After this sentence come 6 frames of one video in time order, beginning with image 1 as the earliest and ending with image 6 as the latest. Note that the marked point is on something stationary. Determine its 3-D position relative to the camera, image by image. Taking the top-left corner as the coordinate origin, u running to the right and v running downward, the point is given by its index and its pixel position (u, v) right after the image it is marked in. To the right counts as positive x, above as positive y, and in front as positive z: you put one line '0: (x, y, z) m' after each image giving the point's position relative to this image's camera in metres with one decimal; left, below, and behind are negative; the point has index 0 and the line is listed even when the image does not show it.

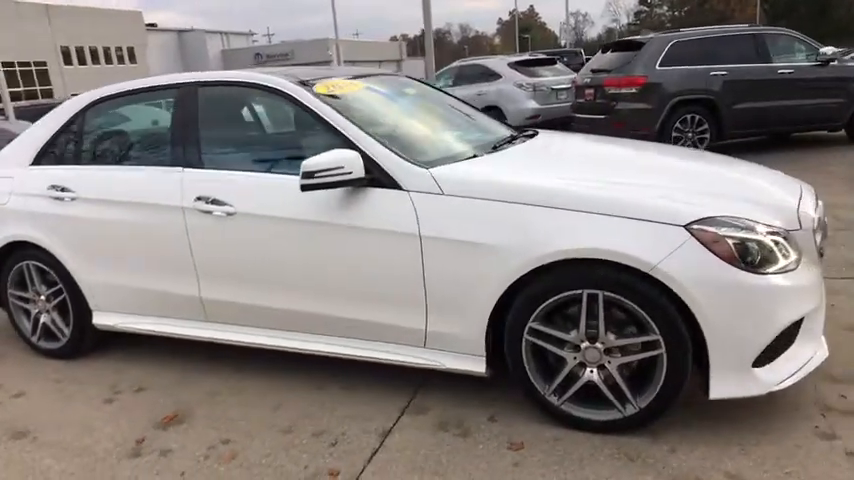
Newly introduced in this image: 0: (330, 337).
0: (-0.5, -0.5, +3.4) m
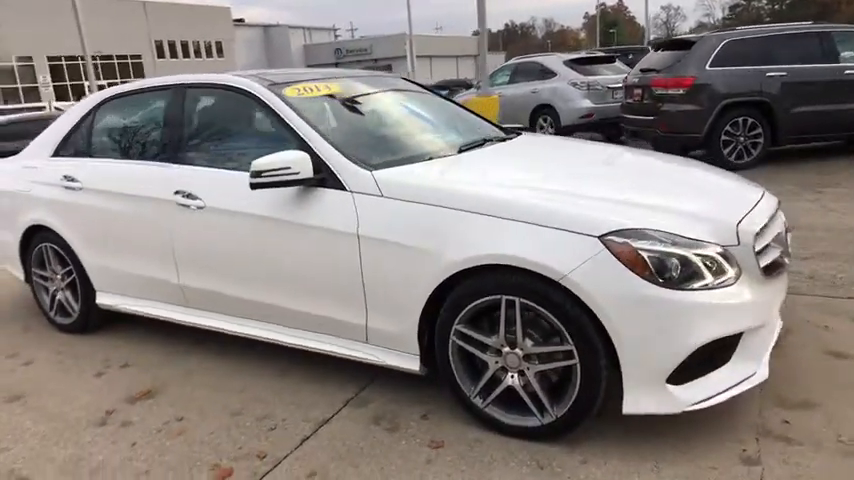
0: (-0.8, -0.5, +3.6) m
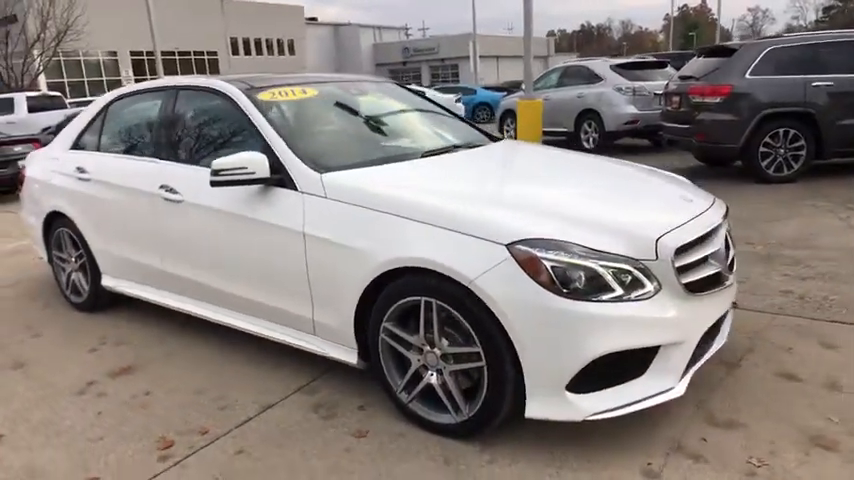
0: (-1.1, -0.5, +3.9) m
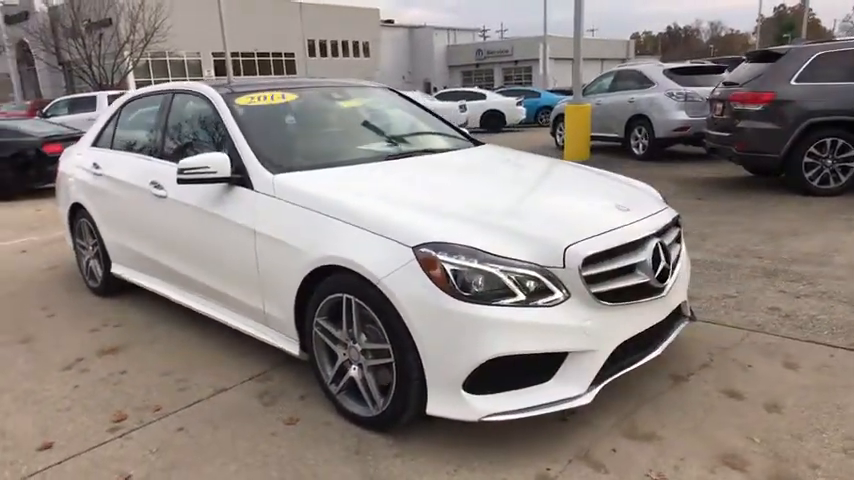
0: (-1.3, -0.4, +4.1) m
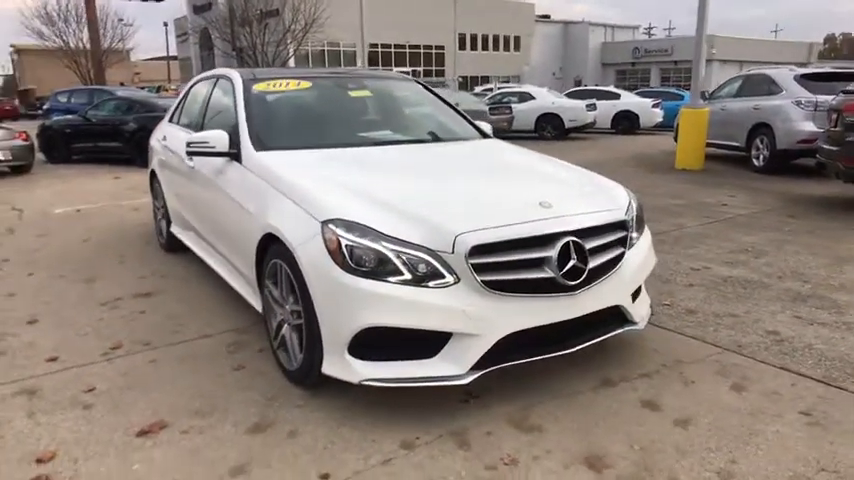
0: (-1.5, -0.2, +4.7) m
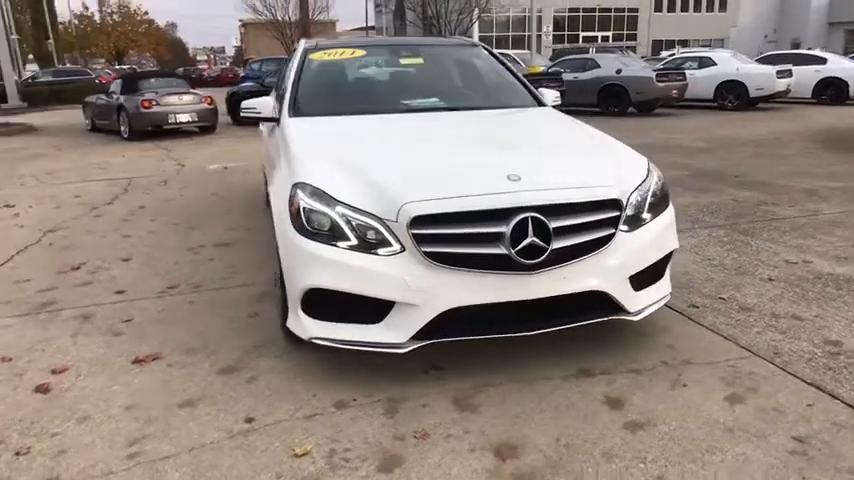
0: (-1.2, +0.1, +5.1) m
